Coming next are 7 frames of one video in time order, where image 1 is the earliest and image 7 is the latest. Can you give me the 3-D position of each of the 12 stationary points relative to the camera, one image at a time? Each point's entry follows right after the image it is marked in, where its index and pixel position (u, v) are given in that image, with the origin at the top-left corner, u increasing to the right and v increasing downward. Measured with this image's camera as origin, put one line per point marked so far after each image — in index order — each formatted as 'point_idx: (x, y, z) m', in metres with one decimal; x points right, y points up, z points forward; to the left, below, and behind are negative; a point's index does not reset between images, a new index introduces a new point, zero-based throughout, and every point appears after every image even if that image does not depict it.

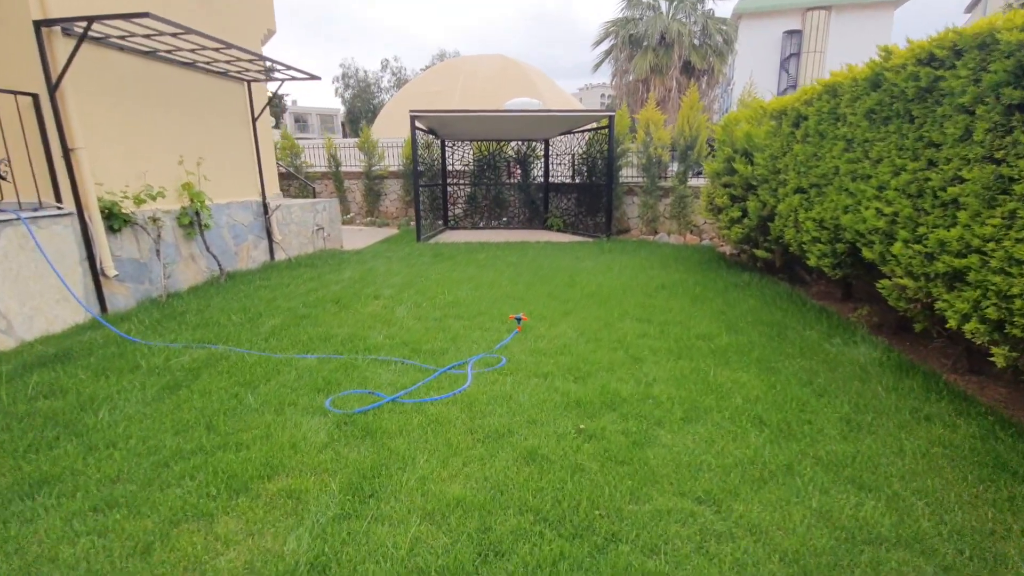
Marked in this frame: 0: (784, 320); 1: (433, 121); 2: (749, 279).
0: (+2.0, -0.2, +3.9) m
1: (-1.3, +2.8, +9.1) m
2: (+2.3, +0.1, +5.3) m
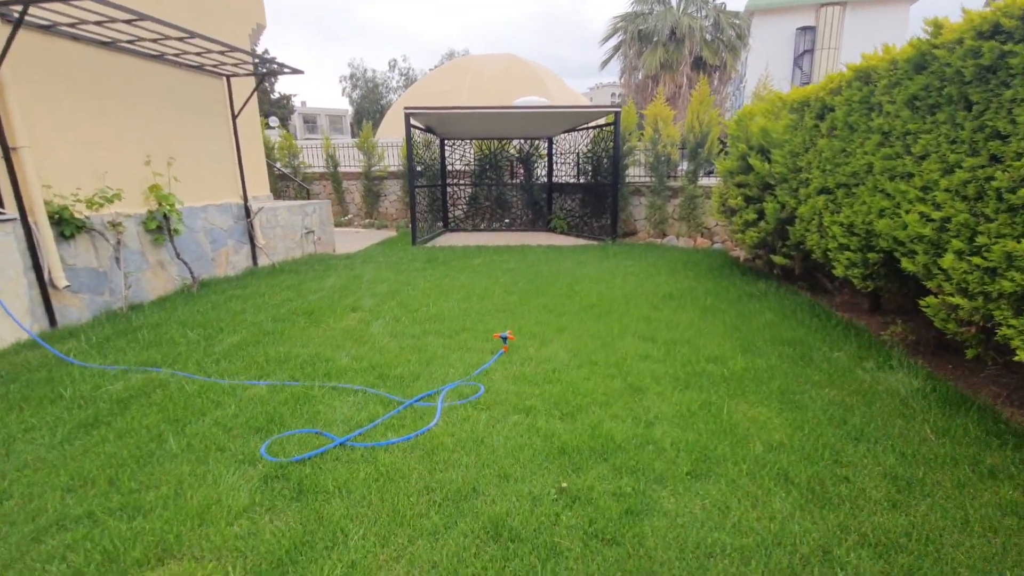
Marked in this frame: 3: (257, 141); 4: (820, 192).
0: (+1.9, -0.3, +3.5) m
1: (-1.3, +2.7, +8.7) m
2: (+2.3, 0.0, +4.8) m
3: (-3.6, +2.0, +7.4) m
4: (+2.2, +0.7, +3.8) m
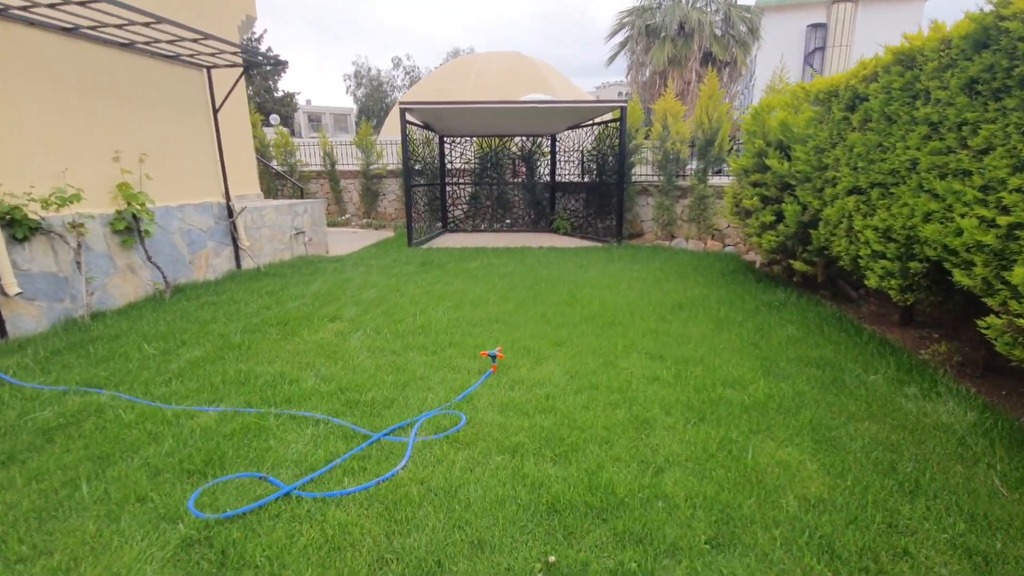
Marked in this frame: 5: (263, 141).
0: (+1.9, -0.4, +3.1) m
1: (-1.3, +2.7, +8.4) m
2: (+2.2, -0.1, +4.4) m
3: (-3.6, +2.0, +7.0) m
4: (+2.1, +0.6, +3.4) m
5: (-5.3, +3.1, +11.4) m
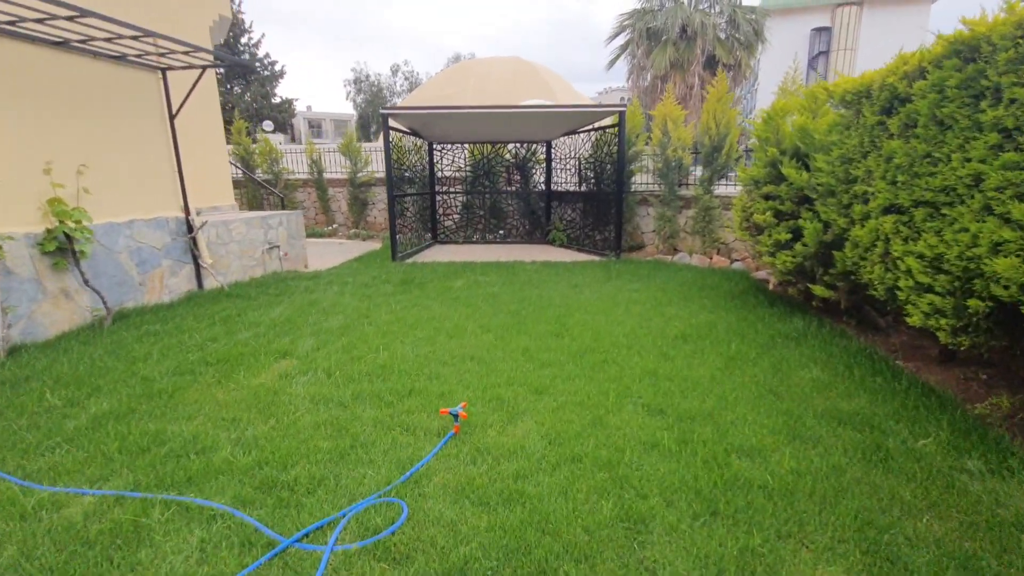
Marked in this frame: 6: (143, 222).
0: (+1.7, -0.6, +2.5) m
1: (-1.4, +2.5, +7.9) m
2: (+2.1, -0.3, +3.8) m
3: (-3.7, +1.8, +6.5) m
4: (+2.0, +0.4, +2.8) m
5: (-5.4, +2.9, +10.9) m
6: (-3.3, +0.6, +4.8) m
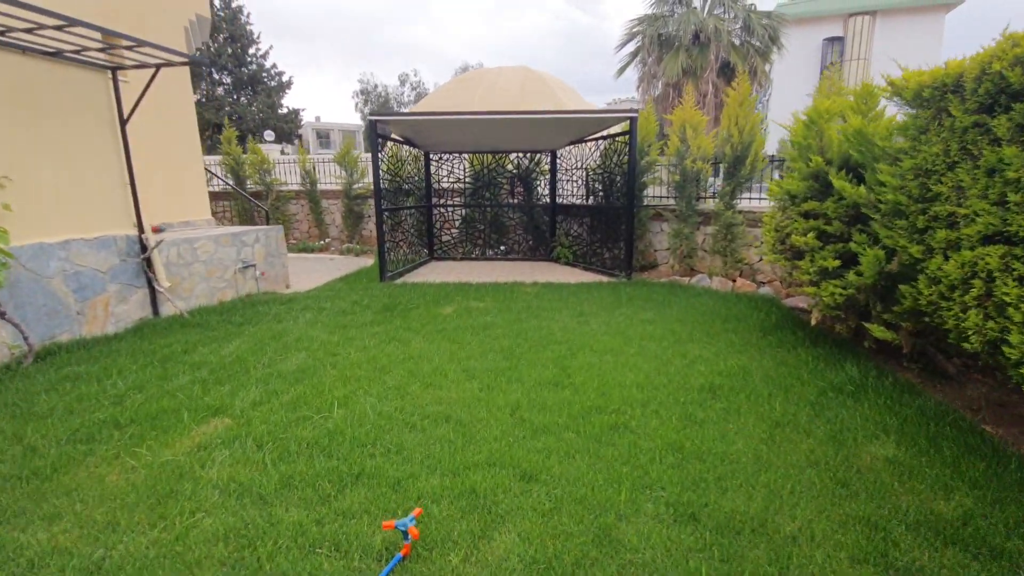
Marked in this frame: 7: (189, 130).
0: (+1.6, -0.8, +1.8) m
1: (-1.4, +2.2, +7.3) m
2: (+2.0, -0.5, +3.1) m
3: (-3.7, +1.5, +6.0) m
4: (+1.9, +0.2, +2.1) m
5: (-5.4, +2.5, +10.4) m
6: (-3.4, +0.4, +4.2) m
7: (-4.0, +2.0, +6.6) m
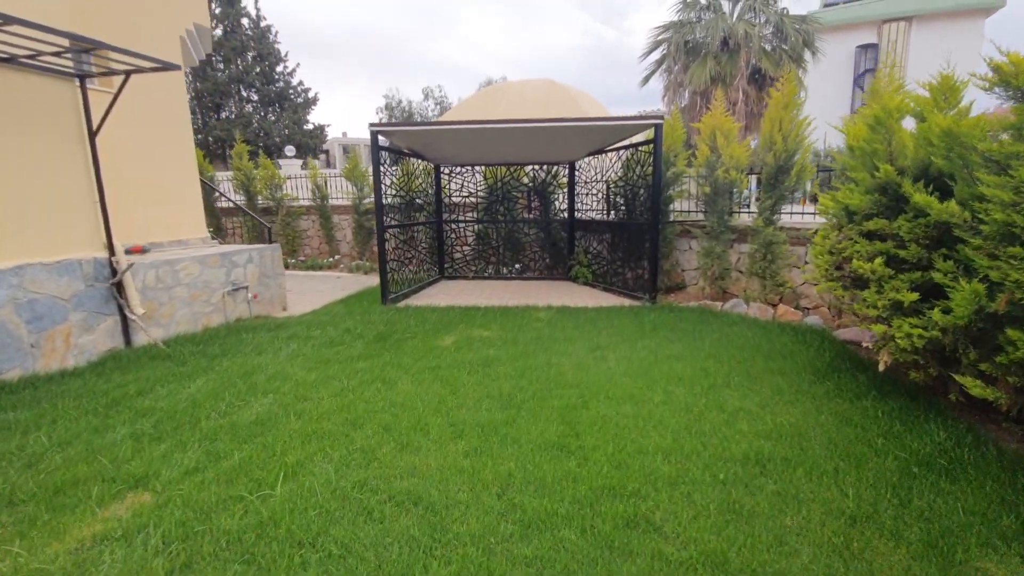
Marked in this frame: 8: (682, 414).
0: (+1.5, -1.0, +1.1) m
1: (-1.2, +1.9, +6.8) m
2: (+2.0, -0.7, +2.4) m
3: (-3.6, +1.2, +5.6) m
4: (+1.8, 0.0, +1.5) m
5: (-5.0, +2.2, +10.1) m
6: (-3.3, +0.1, +3.8) m
7: (-3.9, +1.7, +6.2) m
8: (+0.9, -0.7, +2.9) m
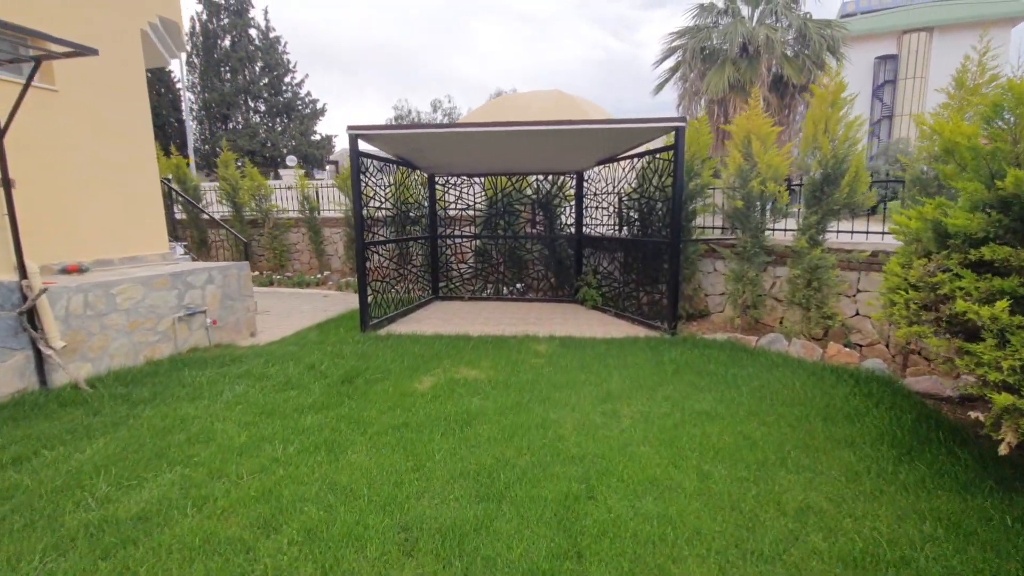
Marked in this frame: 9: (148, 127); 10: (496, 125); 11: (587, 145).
0: (+1.4, -1.1, +0.3) m
1: (-1.2, +1.6, +6.1) m
2: (+1.9, -0.9, +1.6) m
3: (-3.7, +1.0, +4.9) m
4: (+1.7, -0.2, +0.6) m
5: (-5.0, +1.9, +9.5) m
6: (-3.4, 0.0, +3.0) m
7: (-3.9, +1.5, +5.5) m
8: (+0.8, -0.9, +2.1) m
9: (-3.9, +1.6, +5.6) m
10: (-0.2, +1.6, +5.1) m
11: (+0.8, +1.5, +5.5) m
